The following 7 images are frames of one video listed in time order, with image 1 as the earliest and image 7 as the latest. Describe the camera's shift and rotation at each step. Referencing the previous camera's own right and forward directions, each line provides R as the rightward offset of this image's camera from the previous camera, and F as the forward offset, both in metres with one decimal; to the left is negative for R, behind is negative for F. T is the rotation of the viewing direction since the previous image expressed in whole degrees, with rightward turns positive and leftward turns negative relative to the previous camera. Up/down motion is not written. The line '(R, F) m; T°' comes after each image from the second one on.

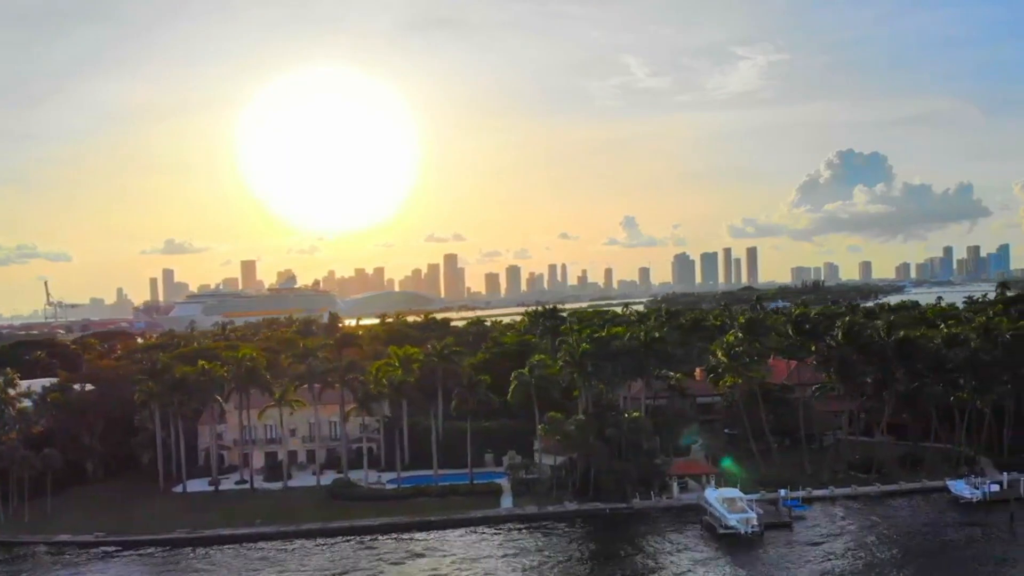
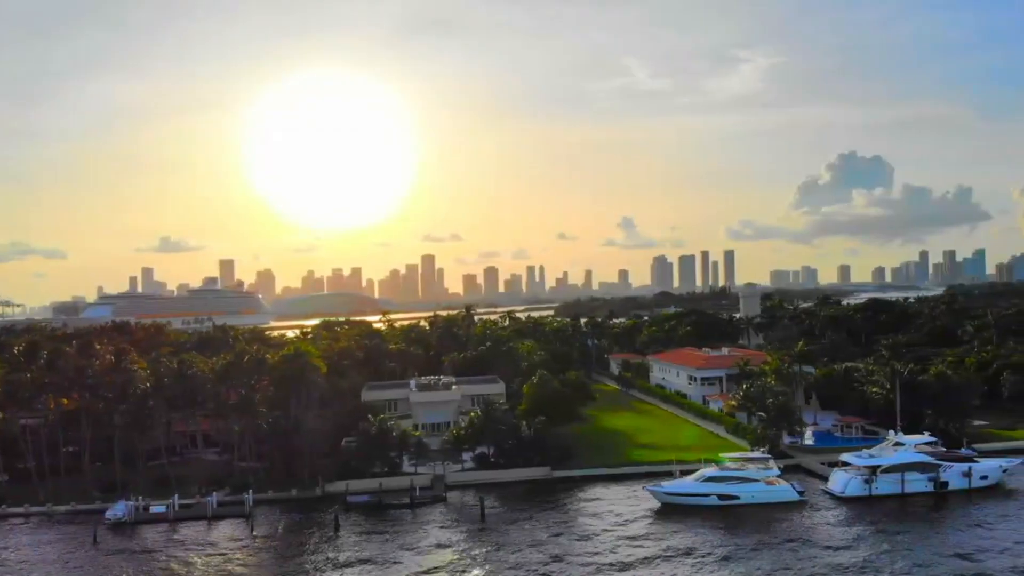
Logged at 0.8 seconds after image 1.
(+2.7, -6.1) m; 0°
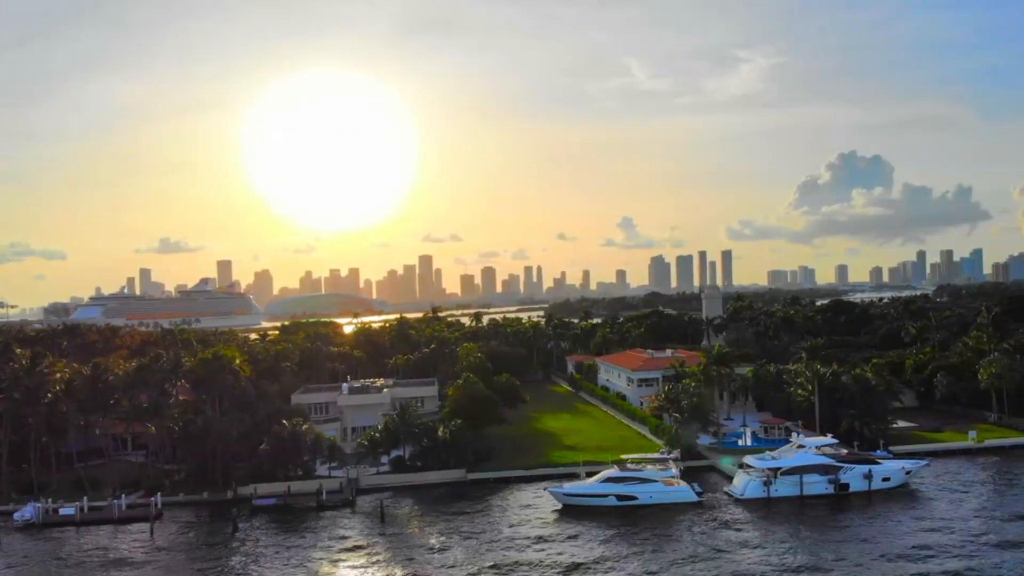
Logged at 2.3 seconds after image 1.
(+5.4, -0.3) m; 0°
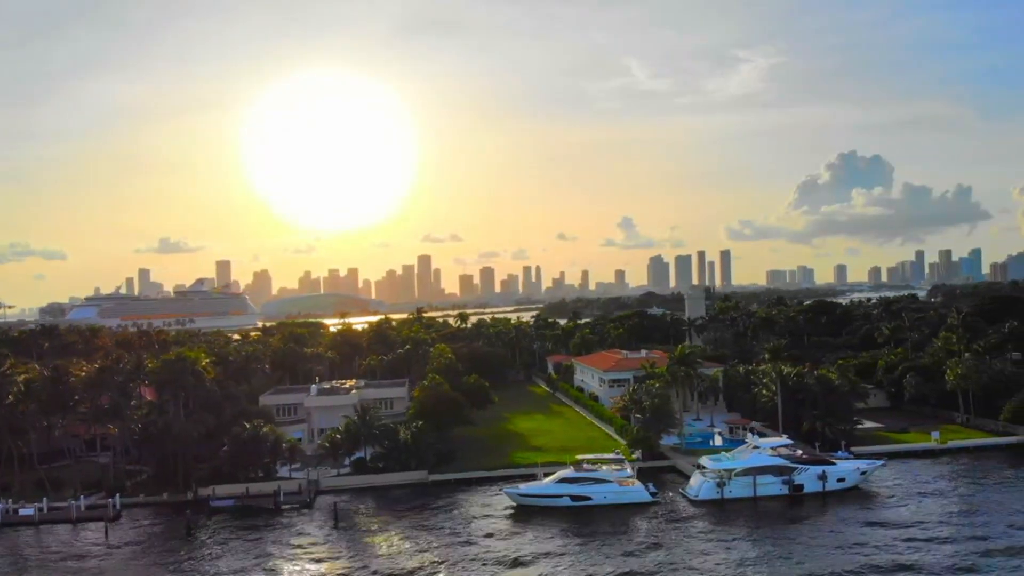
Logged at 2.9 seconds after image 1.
(+2.5, -0.2) m; 0°
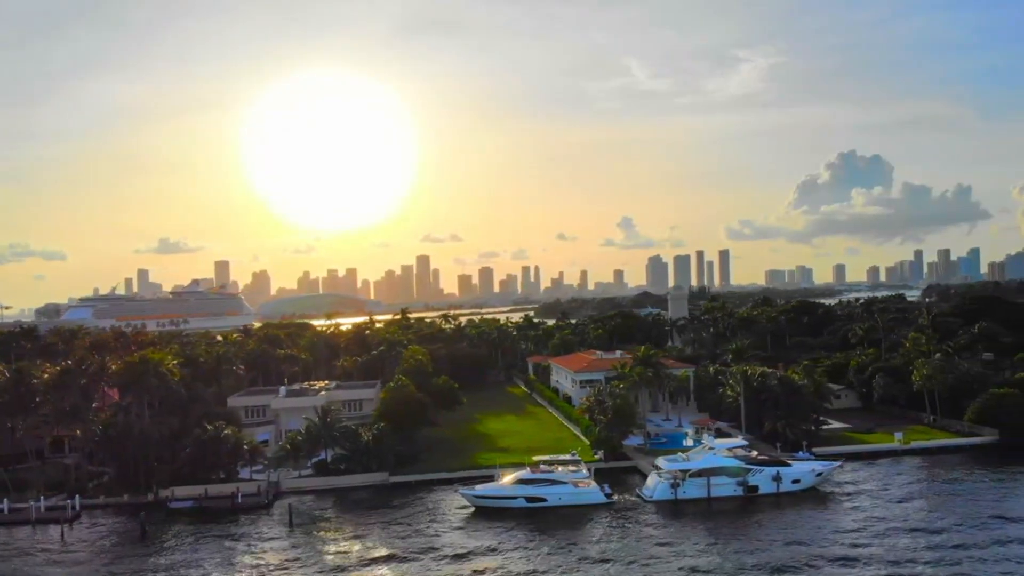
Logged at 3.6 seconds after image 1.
(+2.5, -0.2) m; 0°
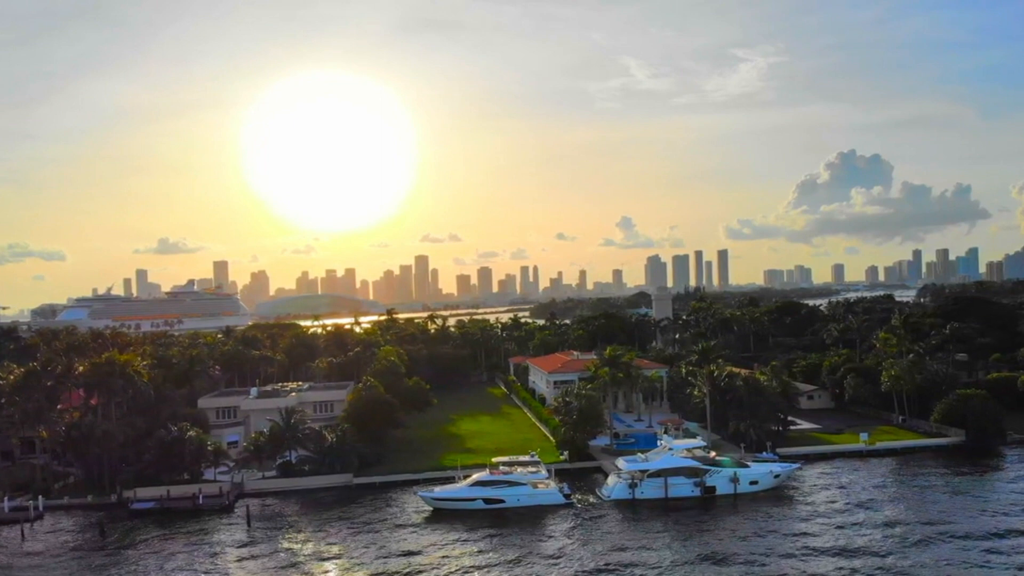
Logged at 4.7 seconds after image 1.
(+2.3, -0.2) m; 0°
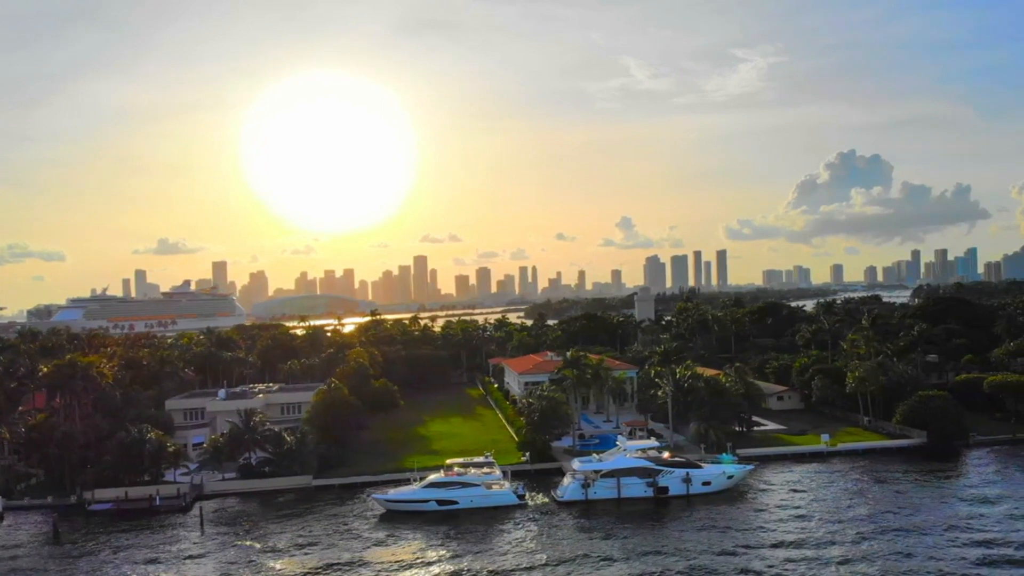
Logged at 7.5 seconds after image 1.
(+2.6, -0.2) m; 0°
